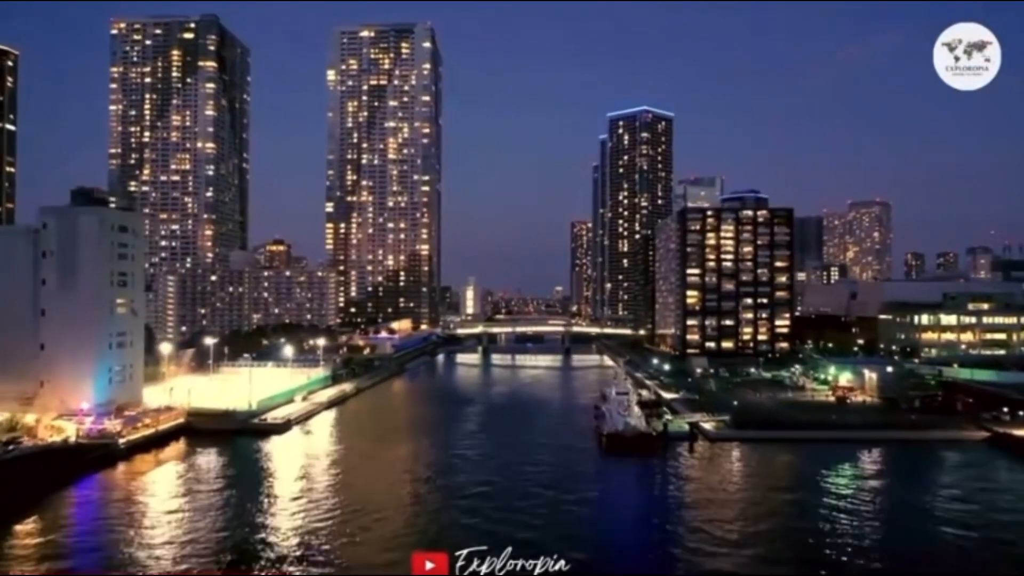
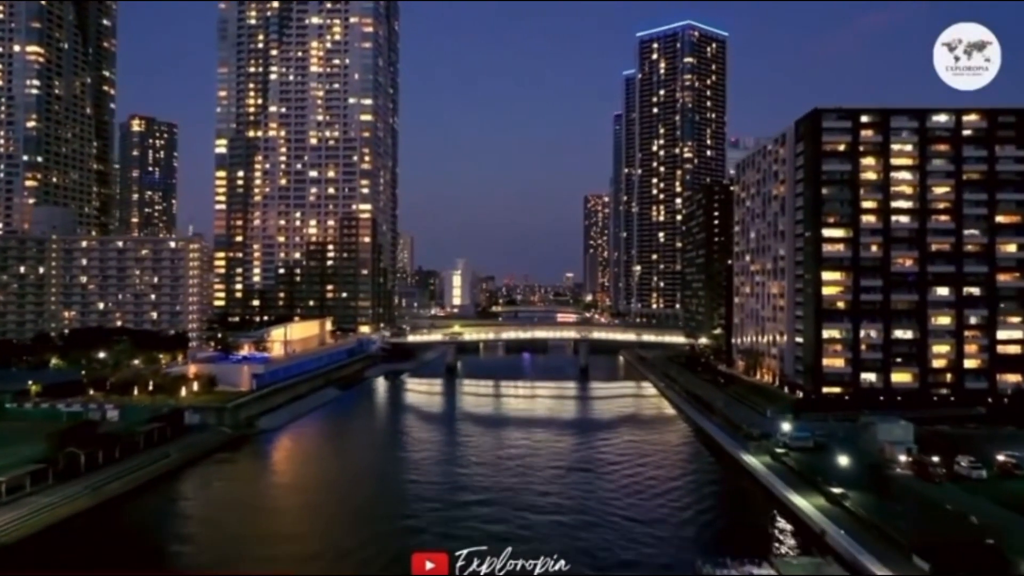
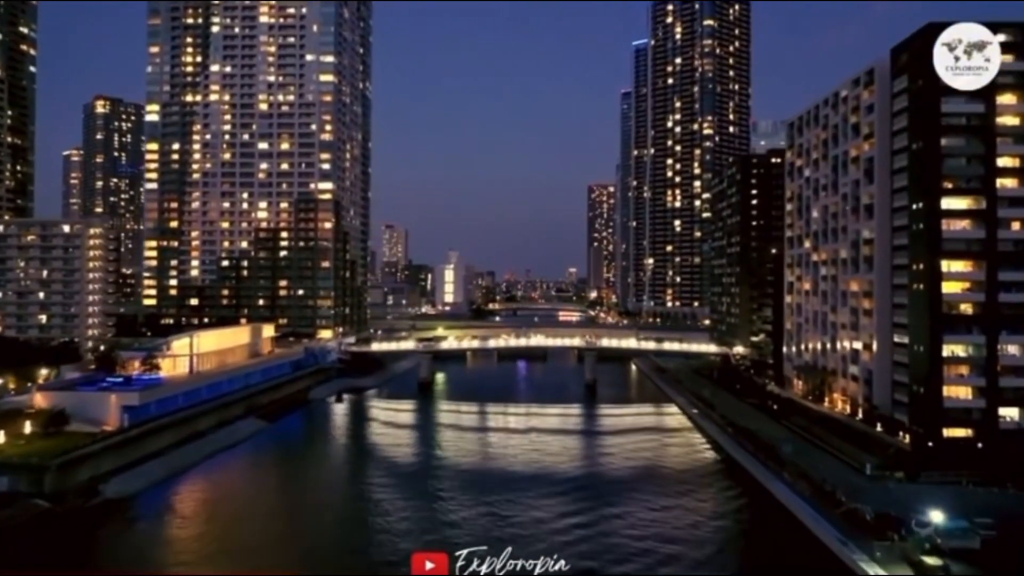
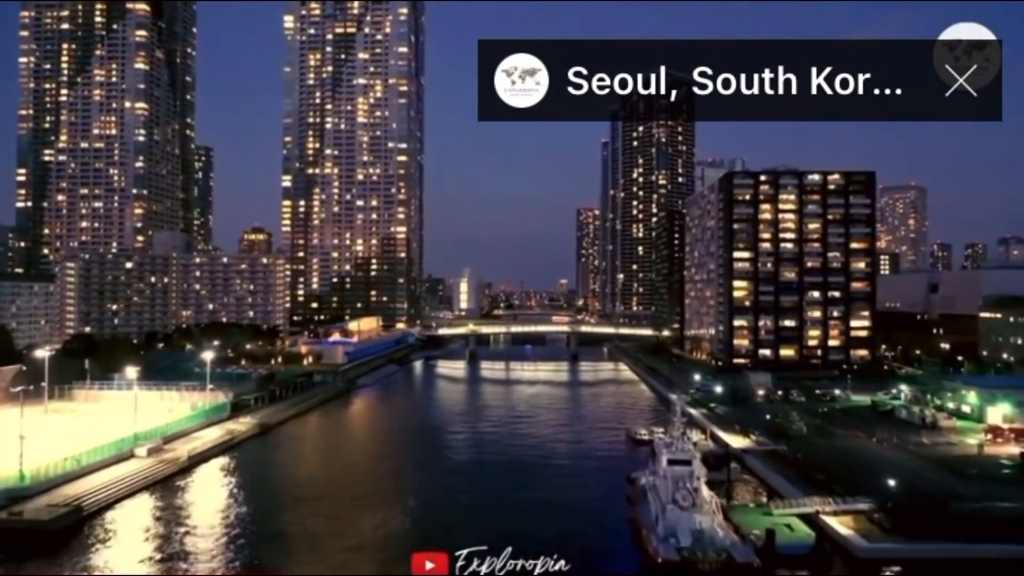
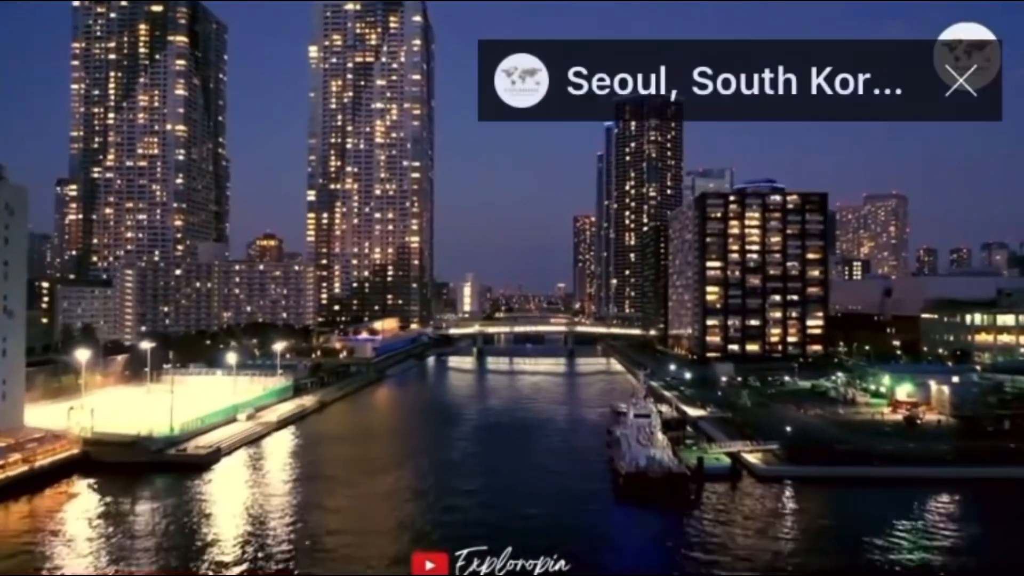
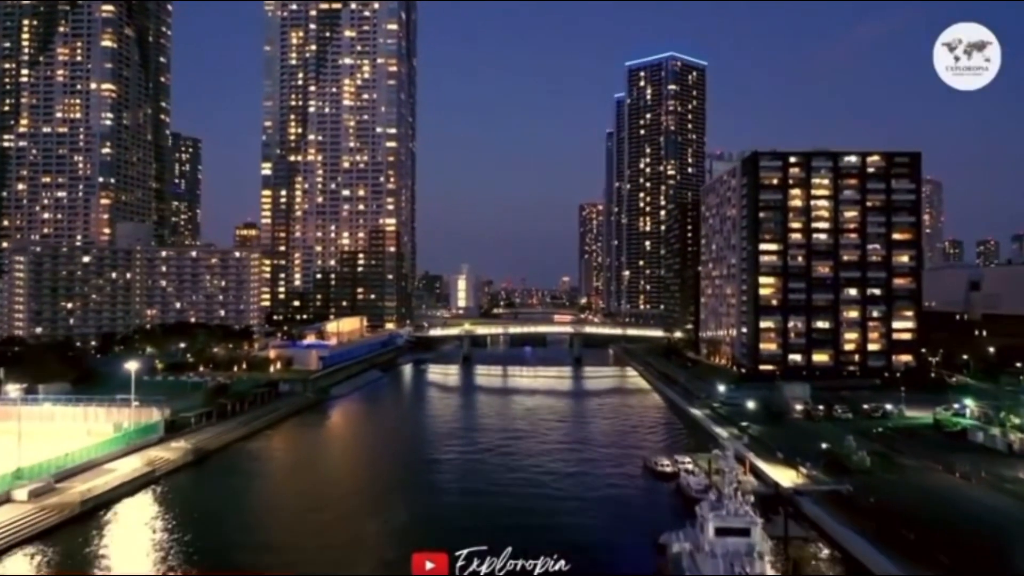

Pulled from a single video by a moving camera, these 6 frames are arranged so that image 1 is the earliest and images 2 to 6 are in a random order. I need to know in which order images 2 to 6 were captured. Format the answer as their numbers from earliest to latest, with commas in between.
5, 4, 6, 2, 3
